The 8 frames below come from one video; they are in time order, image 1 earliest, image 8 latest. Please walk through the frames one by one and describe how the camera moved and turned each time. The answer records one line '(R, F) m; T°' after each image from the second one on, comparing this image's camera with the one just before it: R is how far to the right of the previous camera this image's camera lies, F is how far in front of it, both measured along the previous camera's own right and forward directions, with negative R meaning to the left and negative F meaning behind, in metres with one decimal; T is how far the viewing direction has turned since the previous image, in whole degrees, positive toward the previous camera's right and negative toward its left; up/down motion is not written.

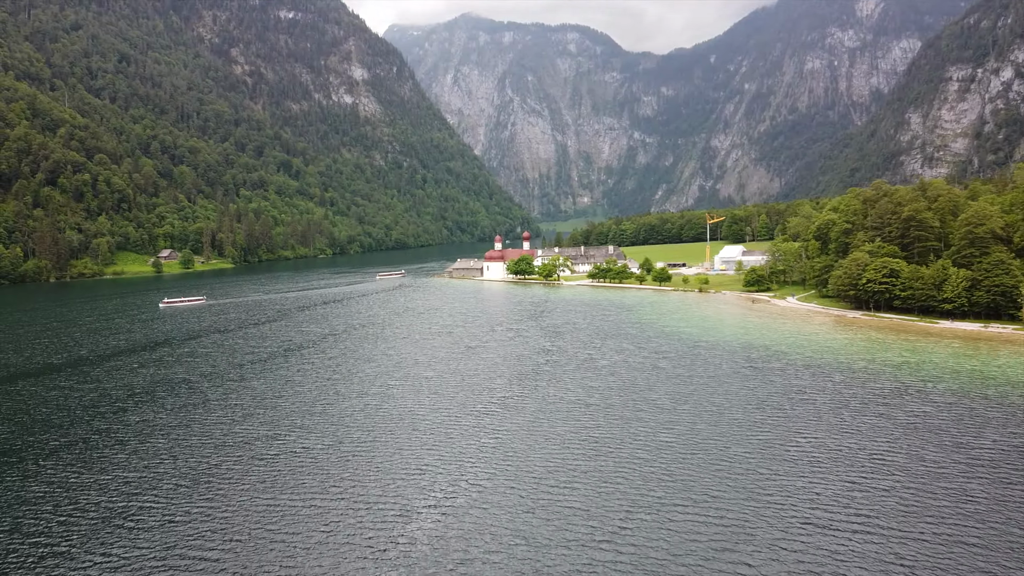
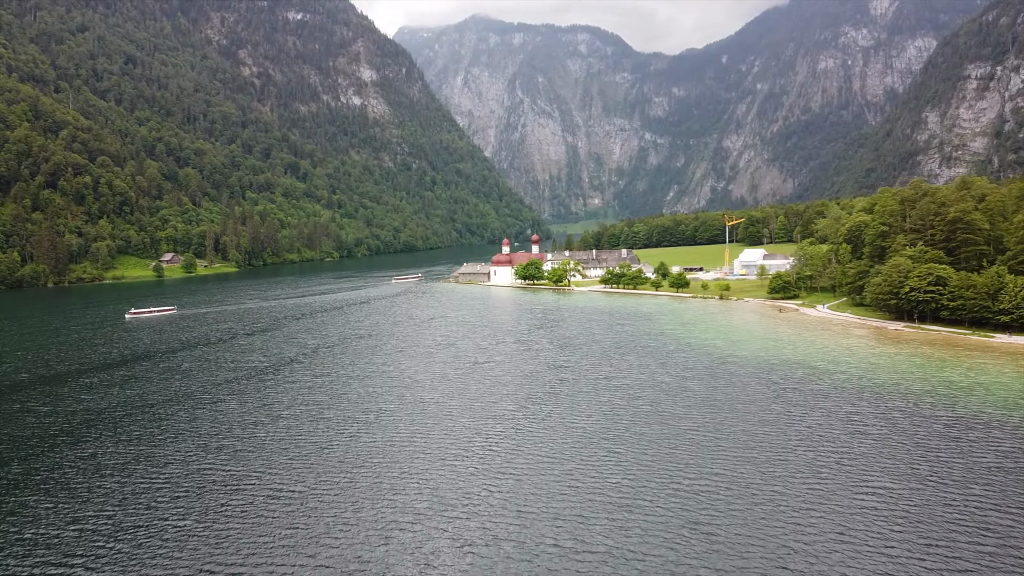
(+0.4, +6.5) m; -1°
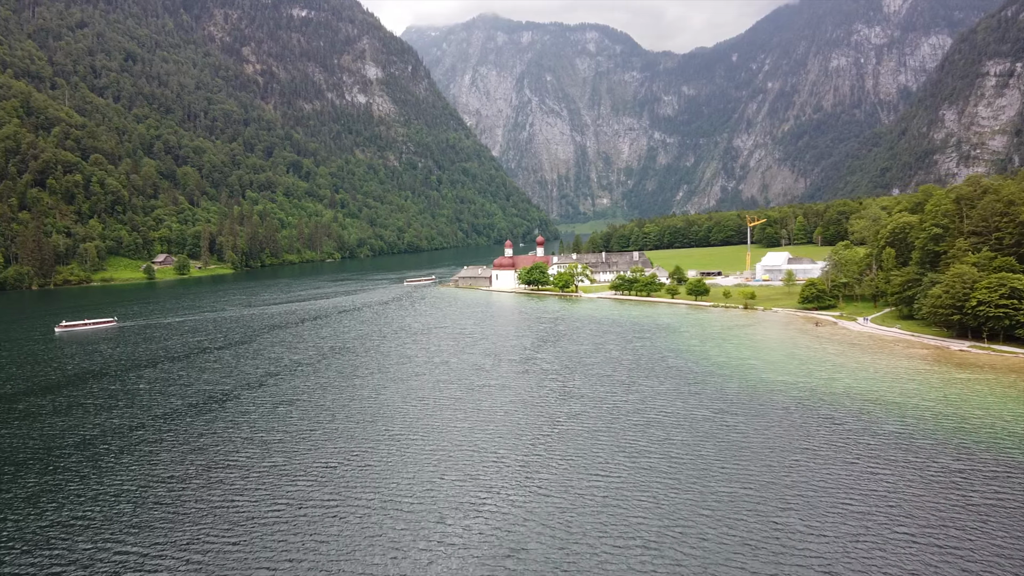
(+0.7, +9.6) m; -1°
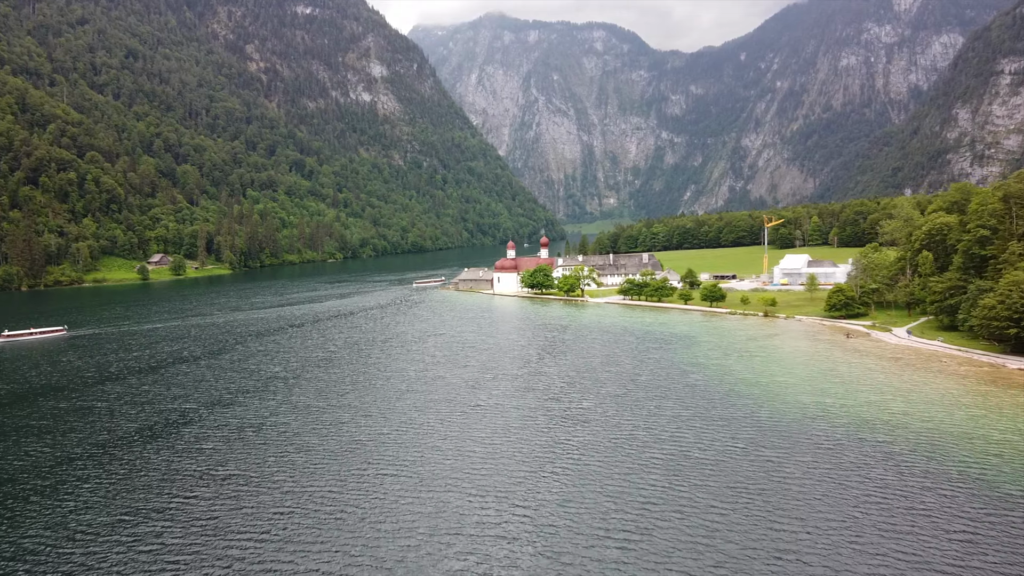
(+0.5, +6.5) m; 0°
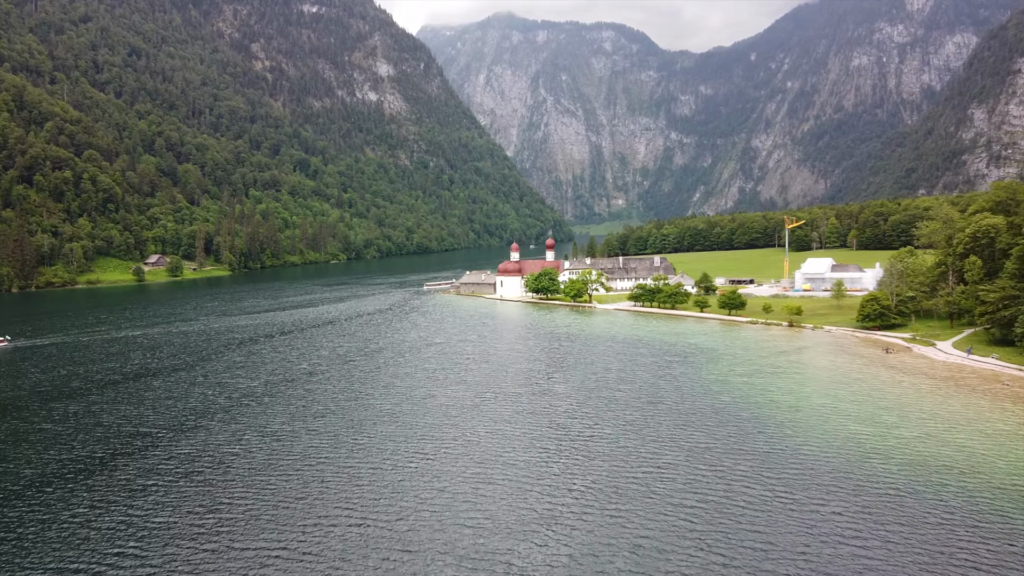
(+0.6, +6.5) m; -1°
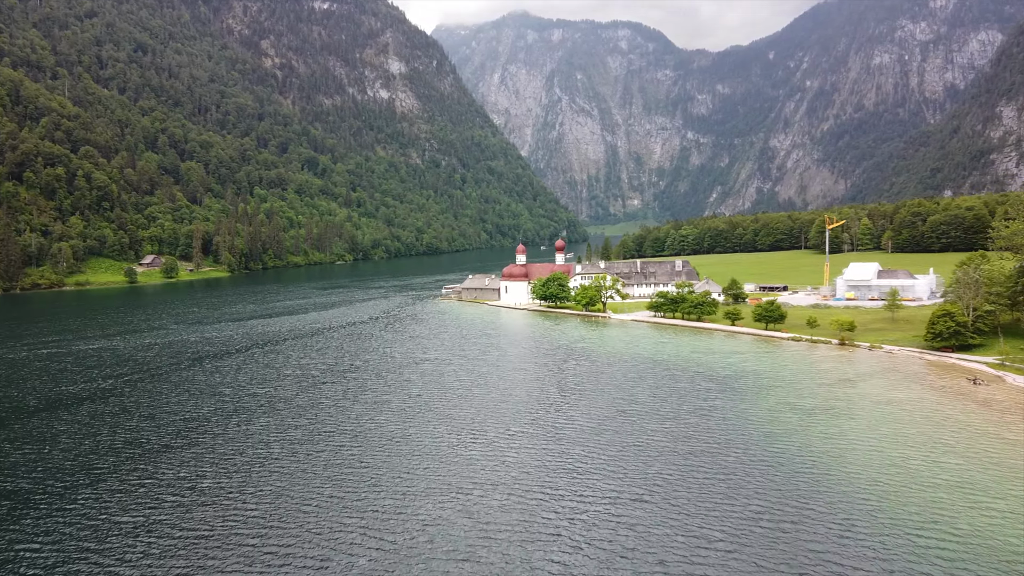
(+1.1, +10.8) m; -1°
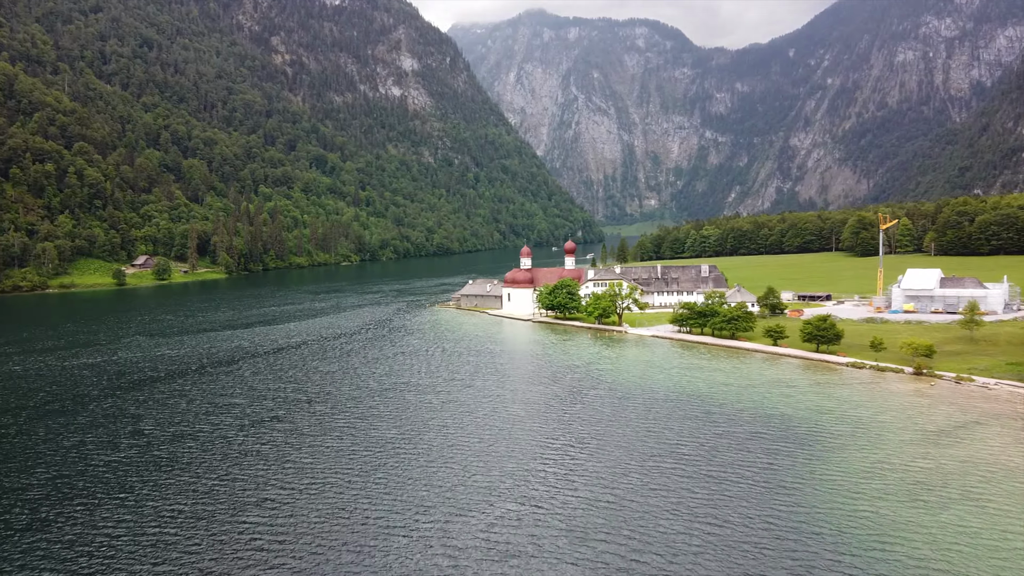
(+1.4, +11.9) m; -1°
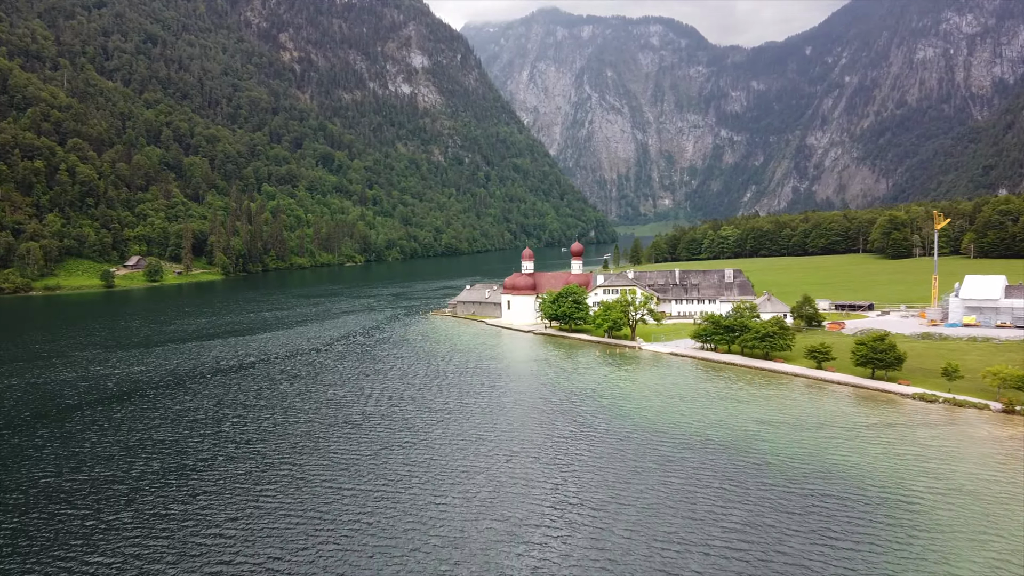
(+1.2, +9.7) m; -1°
